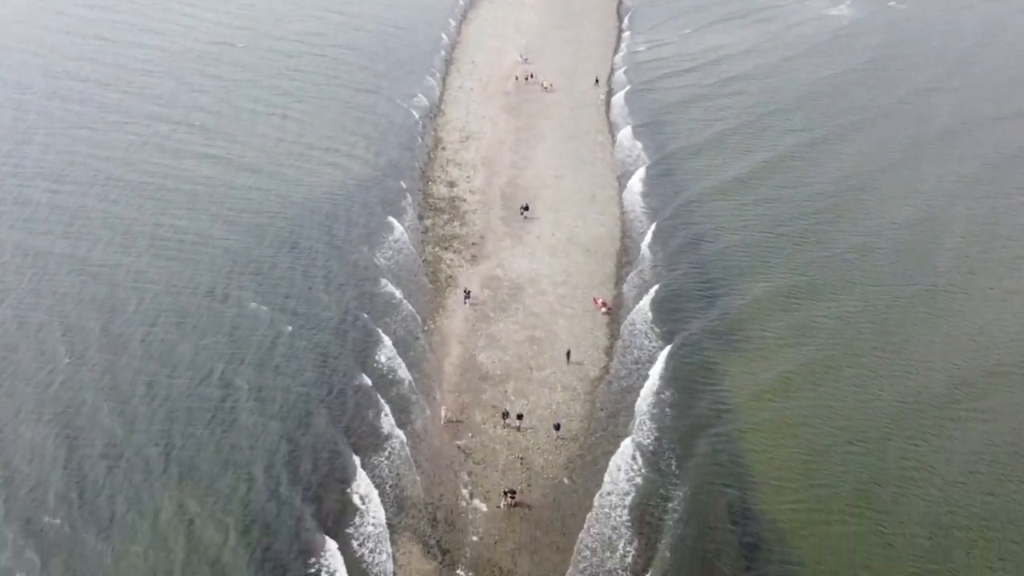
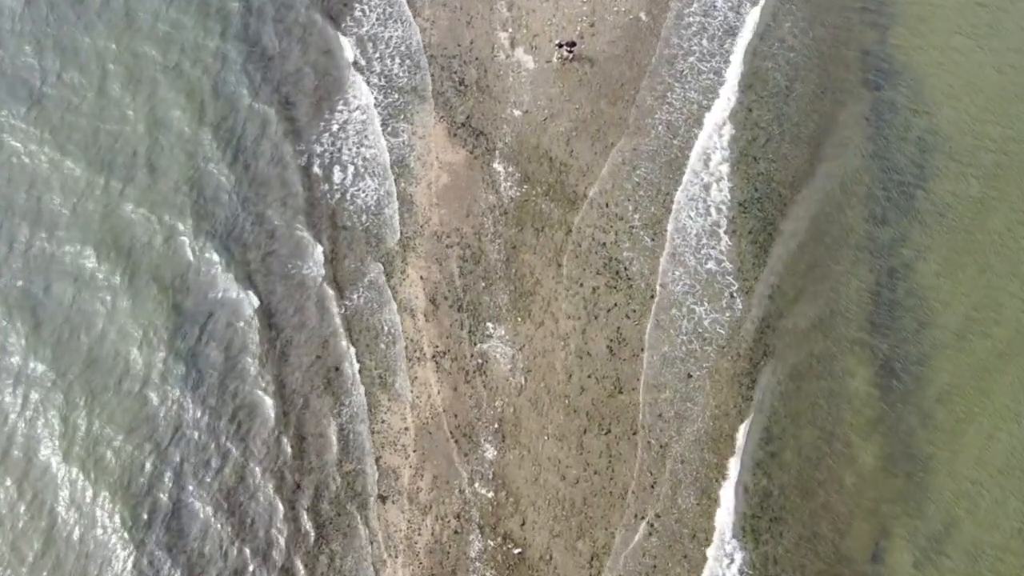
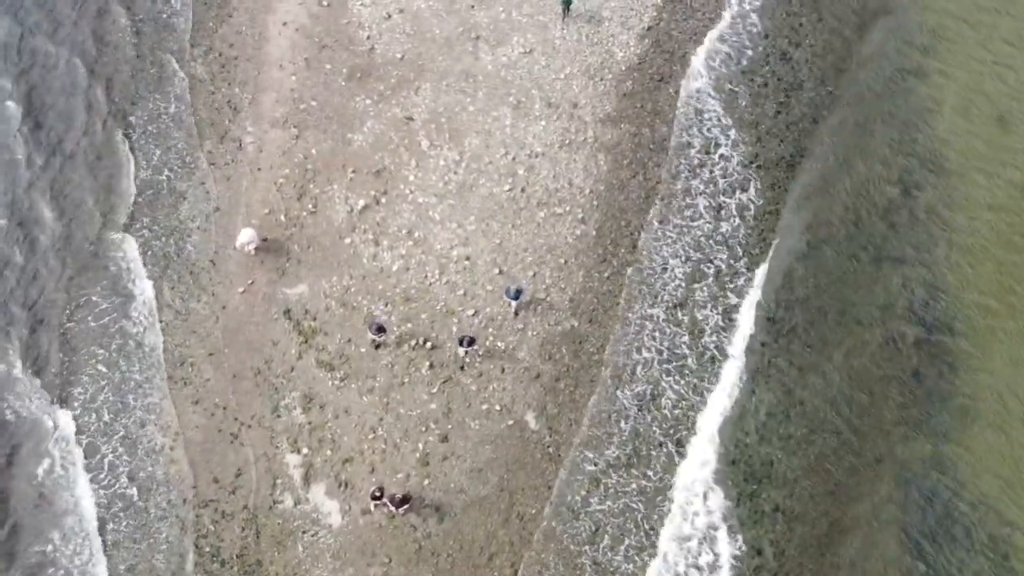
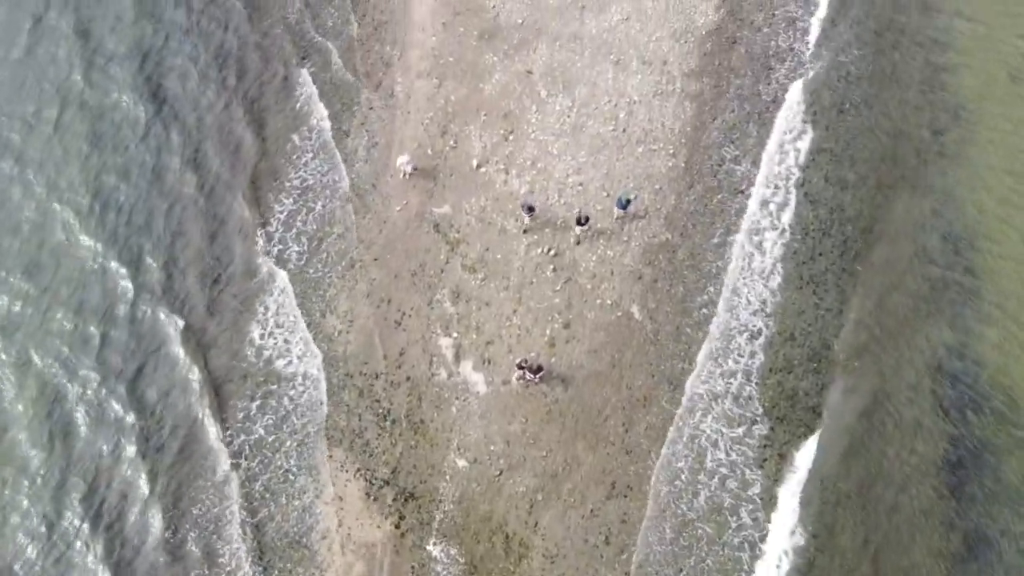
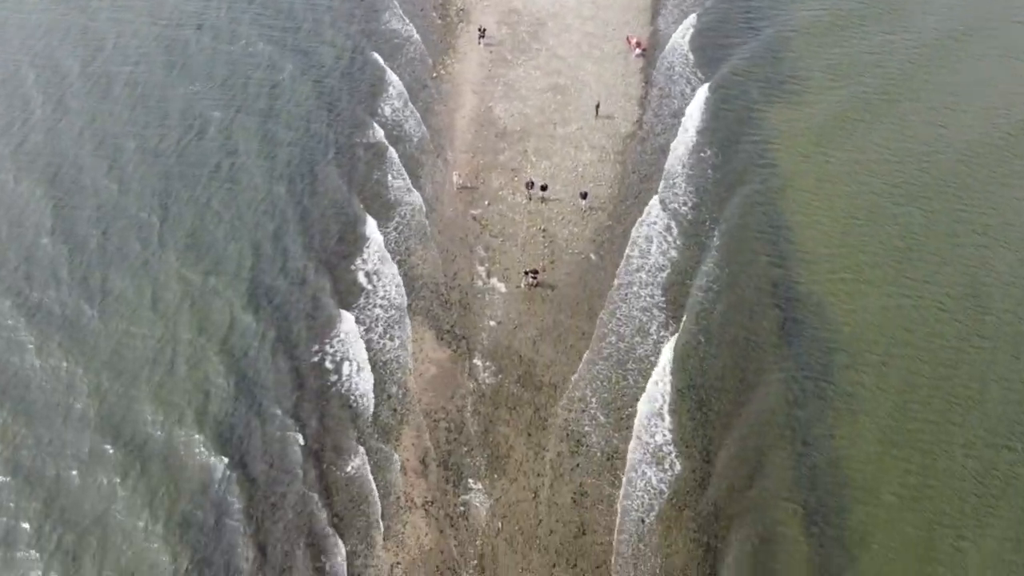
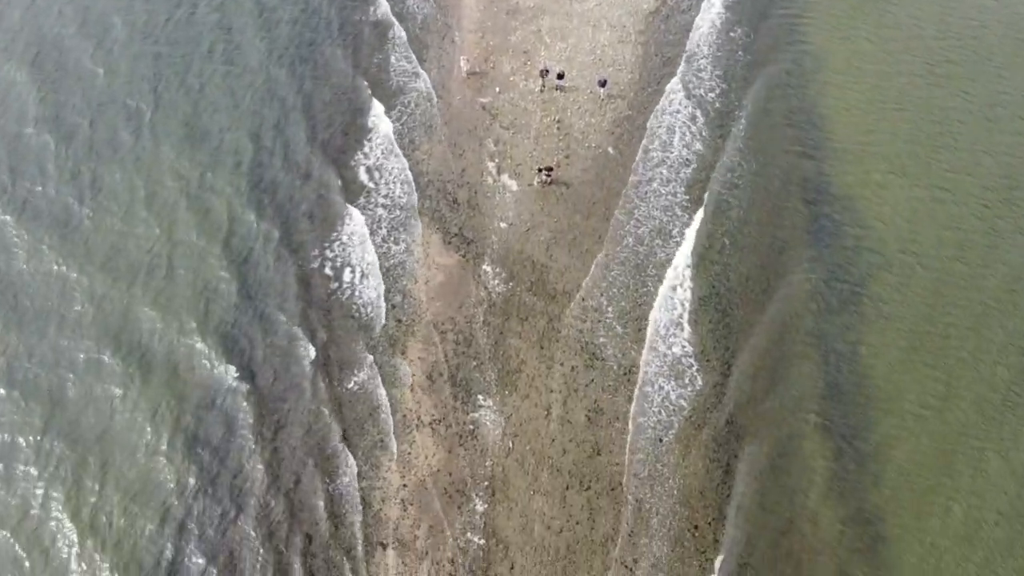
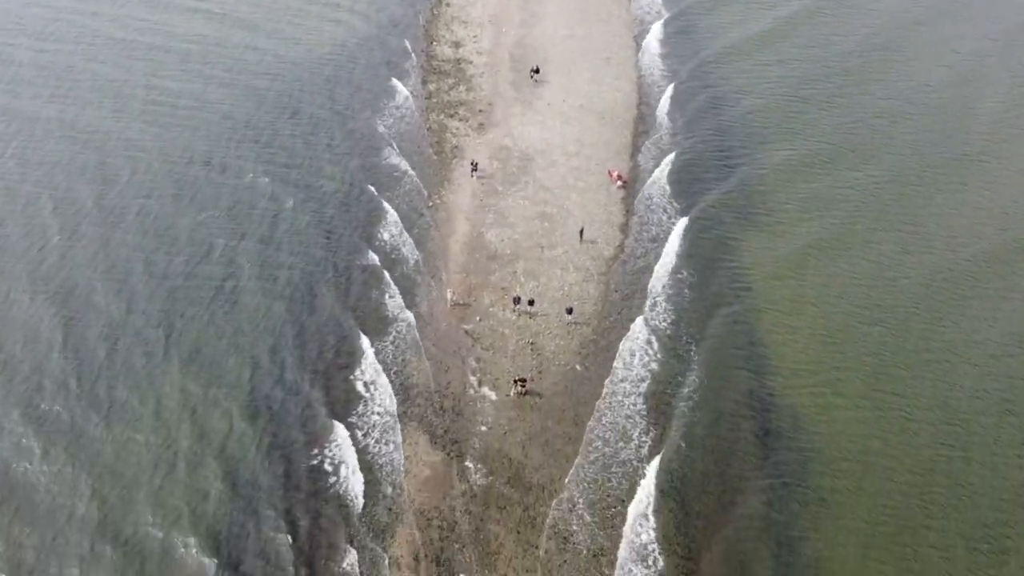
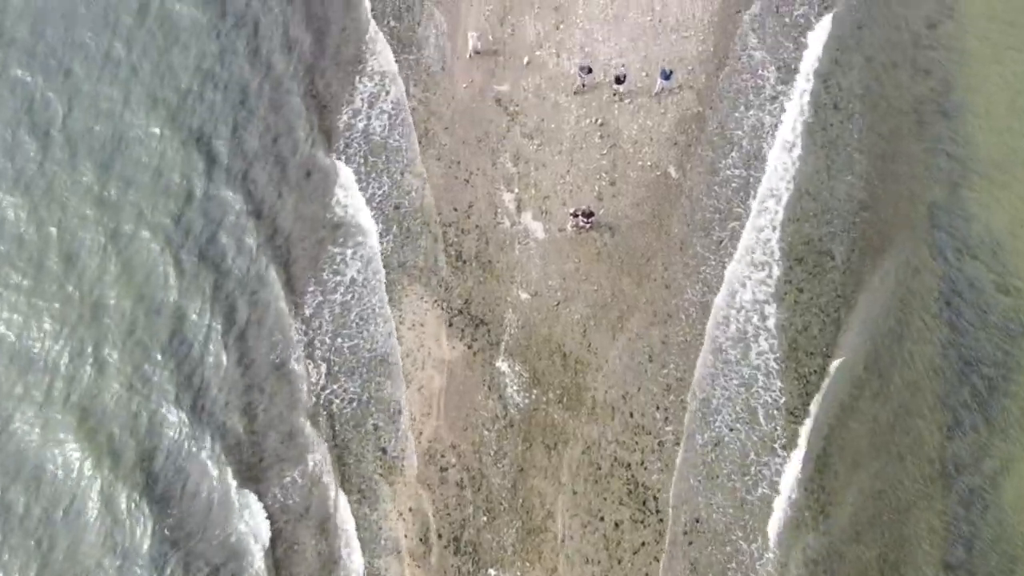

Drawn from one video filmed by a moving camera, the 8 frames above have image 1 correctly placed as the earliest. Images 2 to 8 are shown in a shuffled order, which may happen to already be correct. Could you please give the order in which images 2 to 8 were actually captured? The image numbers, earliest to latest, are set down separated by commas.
7, 5, 6, 2, 8, 4, 3
